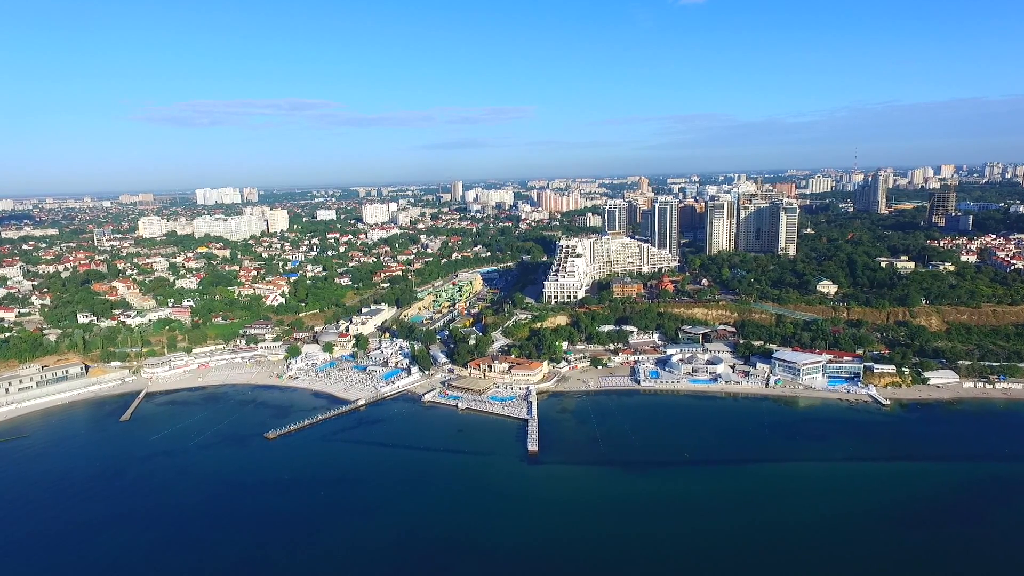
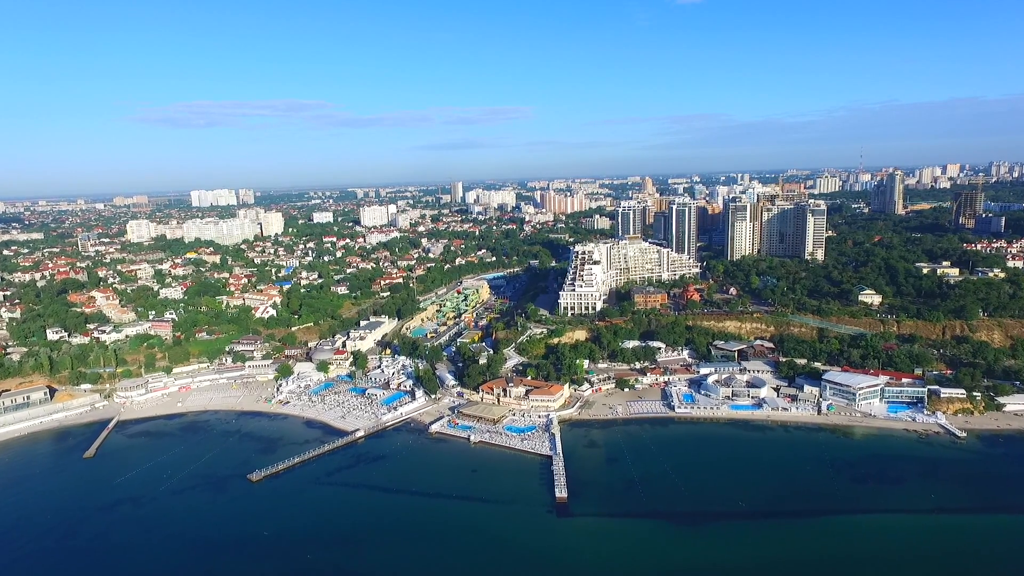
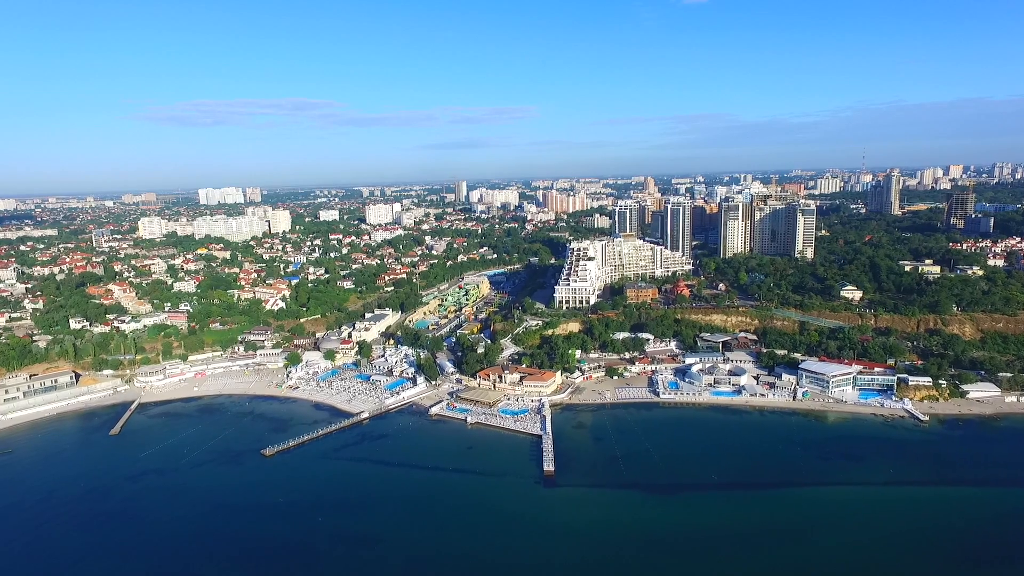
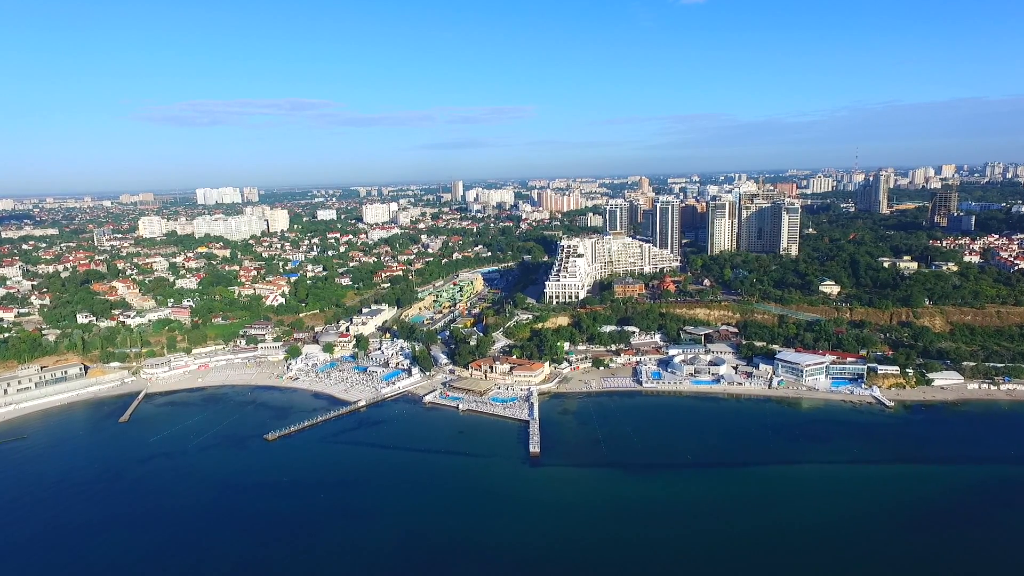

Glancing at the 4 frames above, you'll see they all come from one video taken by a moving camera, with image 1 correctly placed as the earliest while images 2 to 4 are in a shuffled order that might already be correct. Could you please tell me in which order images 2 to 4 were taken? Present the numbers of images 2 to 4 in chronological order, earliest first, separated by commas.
4, 3, 2
